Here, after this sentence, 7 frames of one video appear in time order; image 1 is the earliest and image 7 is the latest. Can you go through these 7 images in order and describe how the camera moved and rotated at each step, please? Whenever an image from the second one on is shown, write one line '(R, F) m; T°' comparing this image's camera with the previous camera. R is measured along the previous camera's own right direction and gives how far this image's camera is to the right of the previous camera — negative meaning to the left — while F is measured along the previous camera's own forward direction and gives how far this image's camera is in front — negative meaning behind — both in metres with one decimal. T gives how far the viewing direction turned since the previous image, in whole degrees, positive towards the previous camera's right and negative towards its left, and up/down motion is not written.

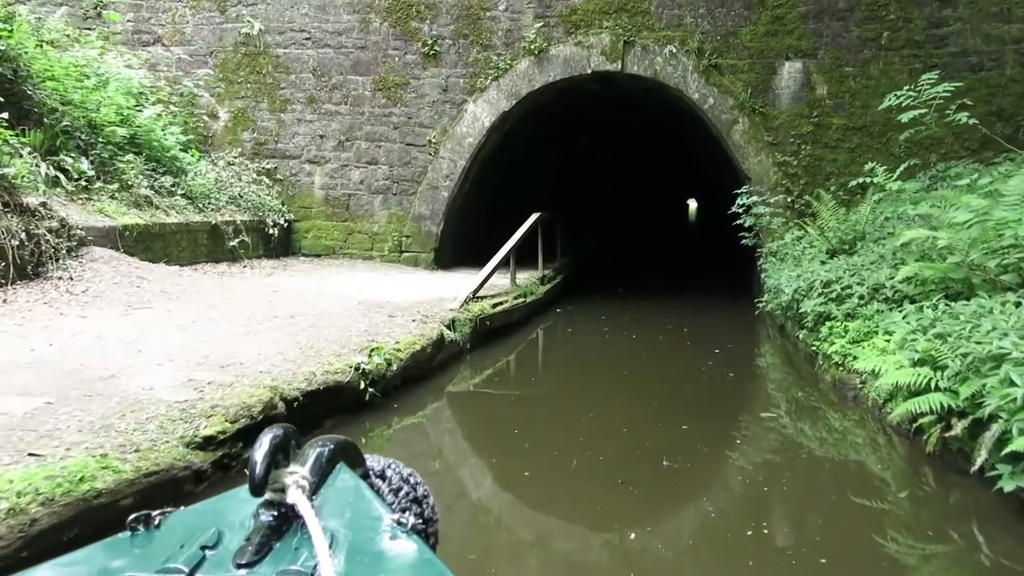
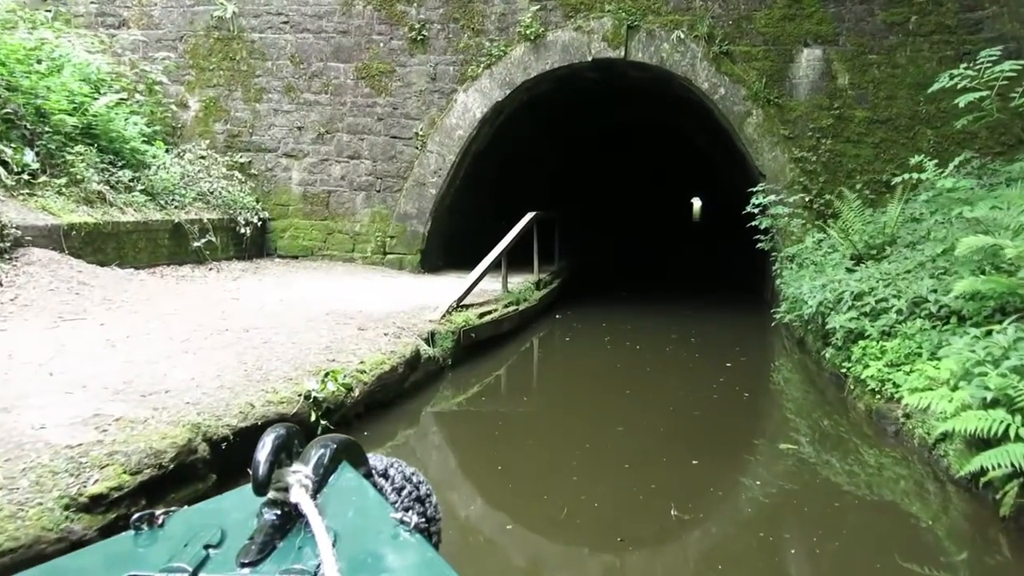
(+0.1, +0.7) m; 0°
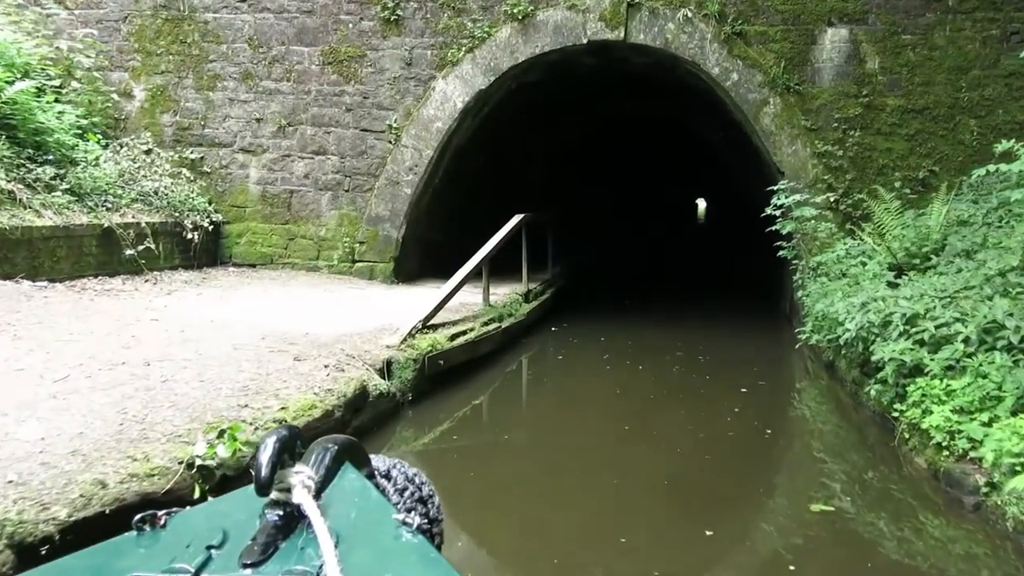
(+0.1, +0.9) m; 0°
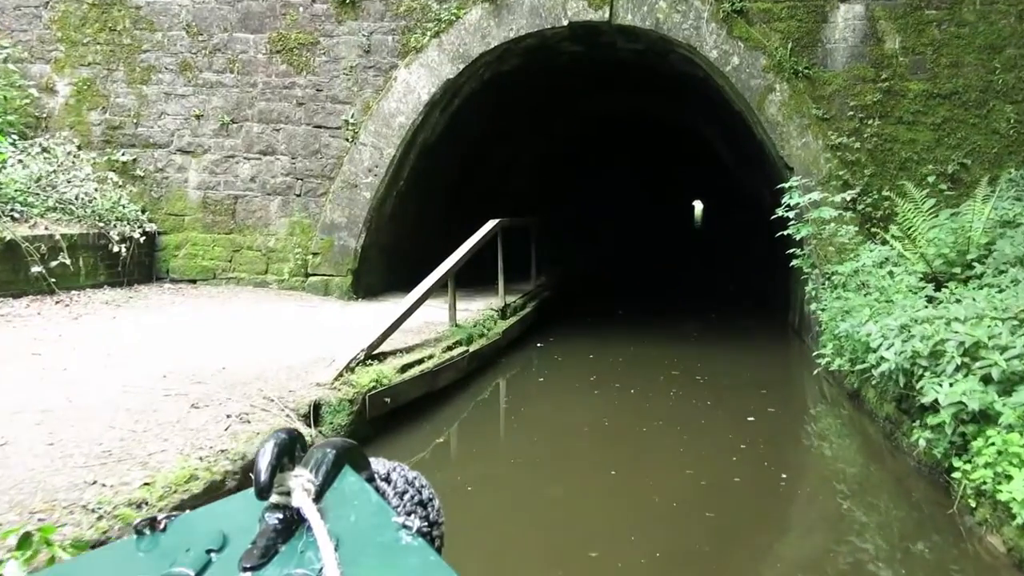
(+0.1, +0.8) m; 0°
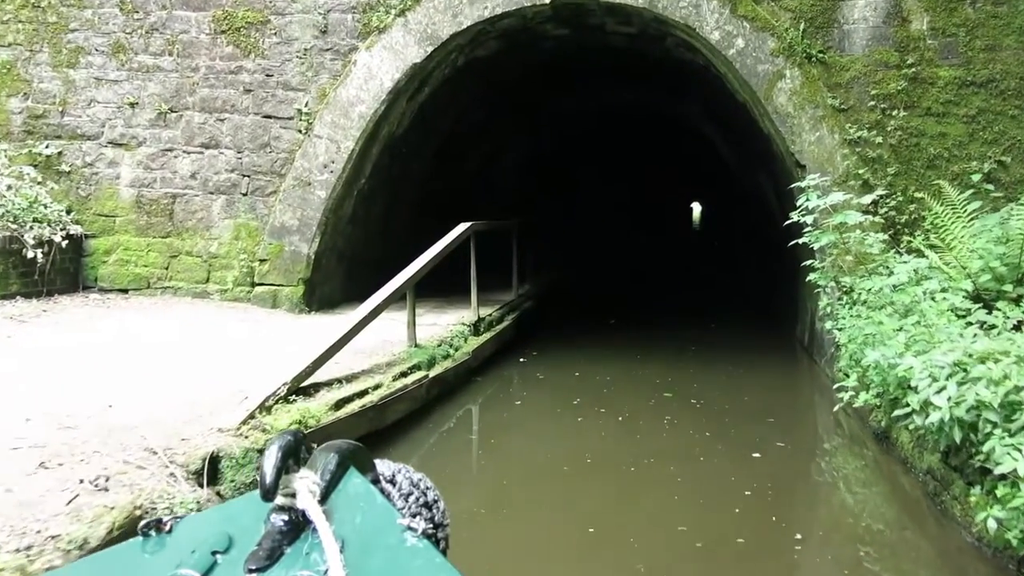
(+0.1, +0.7) m; 0°
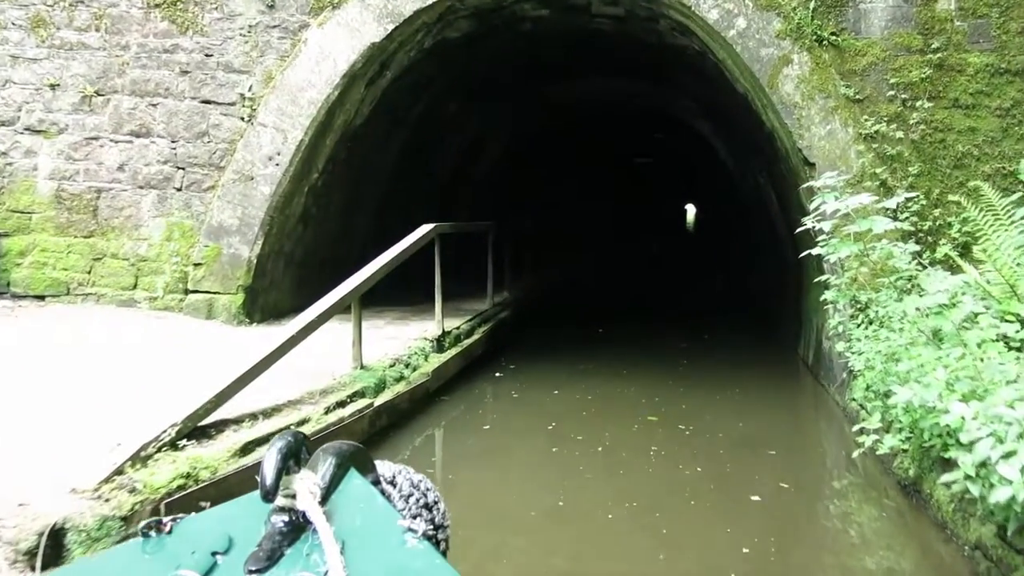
(+0.1, +0.6) m; 0°
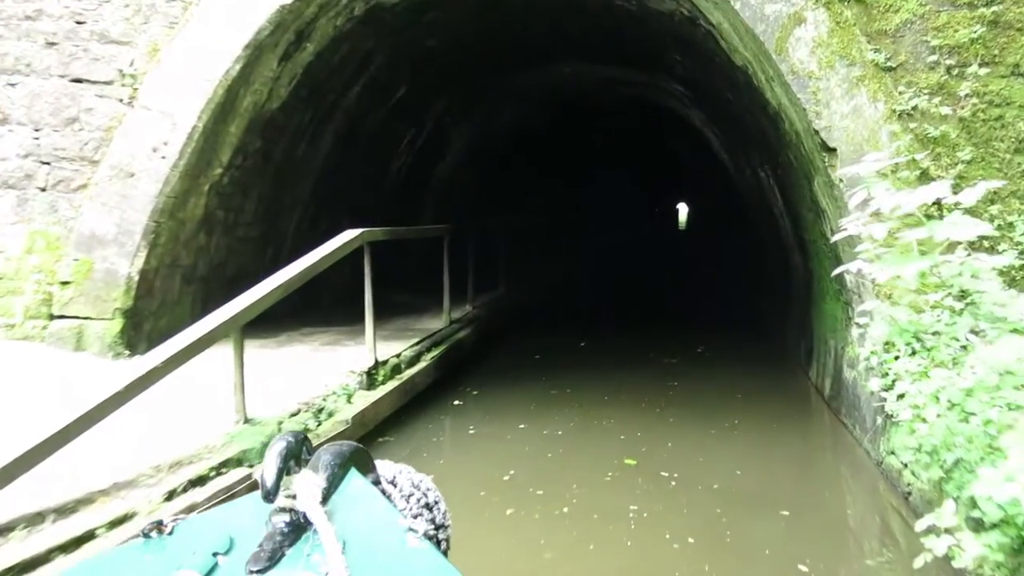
(+0.2, +1.0) m; 0°
